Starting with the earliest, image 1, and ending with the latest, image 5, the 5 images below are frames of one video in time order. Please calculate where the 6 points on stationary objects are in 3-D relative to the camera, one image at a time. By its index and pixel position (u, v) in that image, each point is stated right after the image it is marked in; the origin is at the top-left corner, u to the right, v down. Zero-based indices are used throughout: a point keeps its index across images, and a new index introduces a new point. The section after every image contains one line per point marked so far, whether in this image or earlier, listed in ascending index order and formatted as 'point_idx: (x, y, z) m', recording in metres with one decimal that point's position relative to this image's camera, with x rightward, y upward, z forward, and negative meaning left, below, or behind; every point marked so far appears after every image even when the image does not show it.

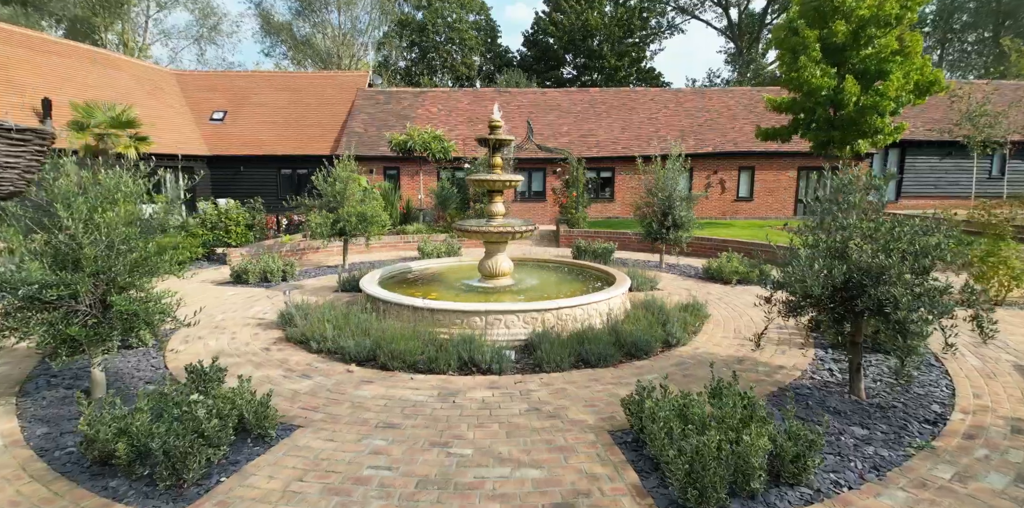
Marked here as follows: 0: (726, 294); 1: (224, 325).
0: (+4.0, -0.8, +9.0) m
1: (-4.3, -1.1, +7.1) m
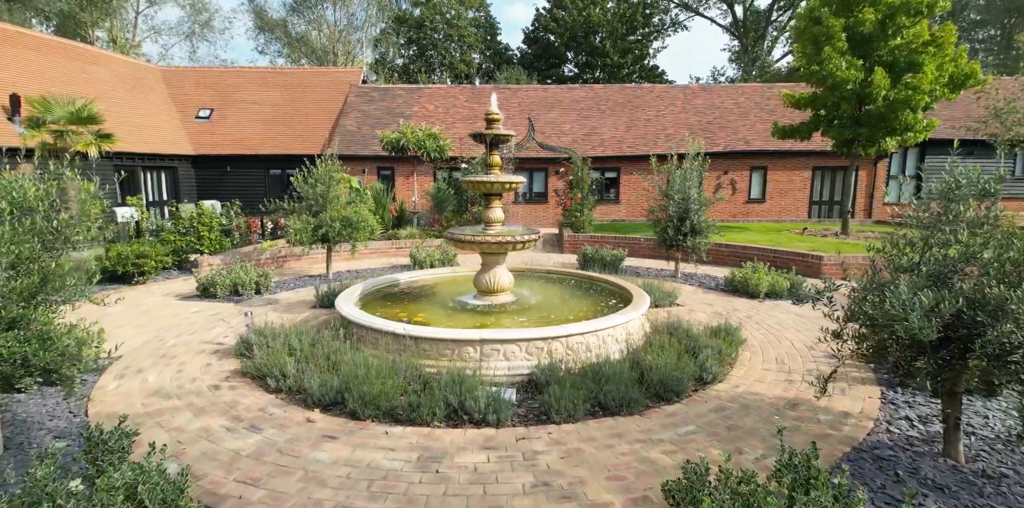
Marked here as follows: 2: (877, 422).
0: (+4.0, -0.9, +7.9) m
1: (-4.3, -1.3, +6.1) m
2: (+3.4, -1.5, +4.4) m
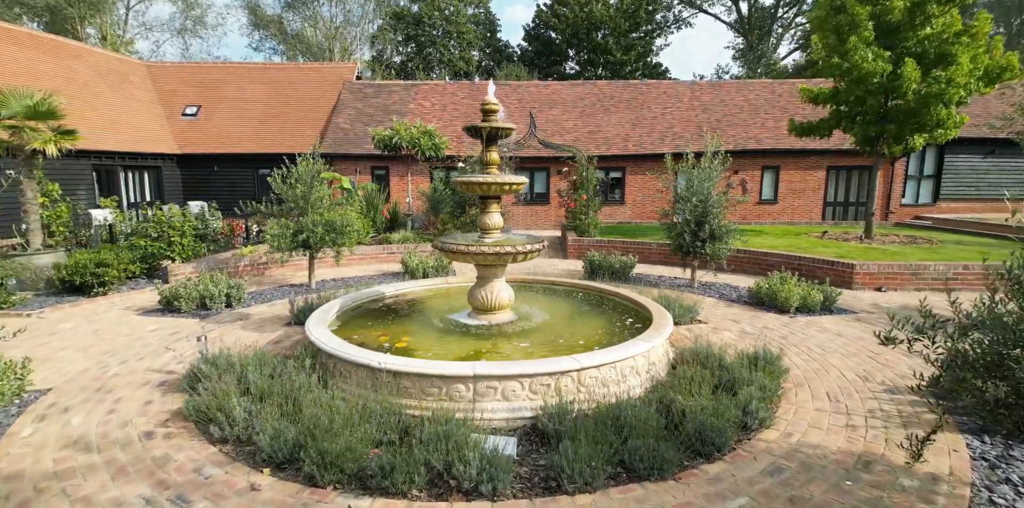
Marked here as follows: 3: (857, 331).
0: (+4.0, -1.1, +6.9) m
1: (-4.3, -1.4, +5.1) m
2: (+3.4, -1.7, +3.5) m
3: (+5.1, -1.1, +7.0) m
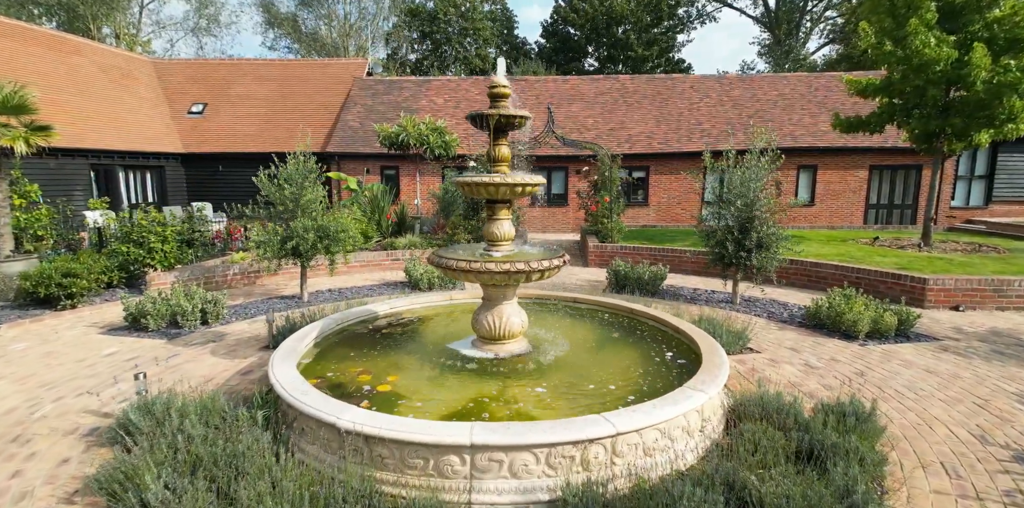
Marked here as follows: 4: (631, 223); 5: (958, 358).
0: (+4.2, -1.3, +5.7) m
1: (-4.2, -1.6, +4.2) m
2: (+3.4, -1.9, +2.2) m
3: (+5.2, -1.3, +5.7) m
4: (+4.7, +1.2, +19.1) m
5: (+5.6, -1.3, +6.1) m
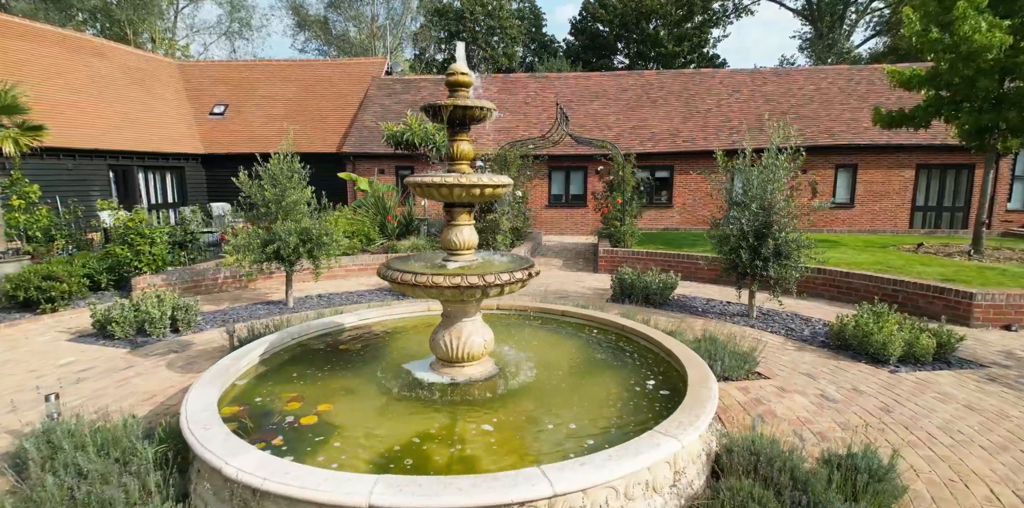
0: (+3.8, -1.4, +4.8) m
1: (-4.6, -1.6, +3.9) m
2: (+2.8, -2.0, +1.4) m
3: (+4.9, -1.5, +4.8) m
4: (+5.3, +1.1, +18.2) m
5: (+5.3, -1.5, +5.1) m
